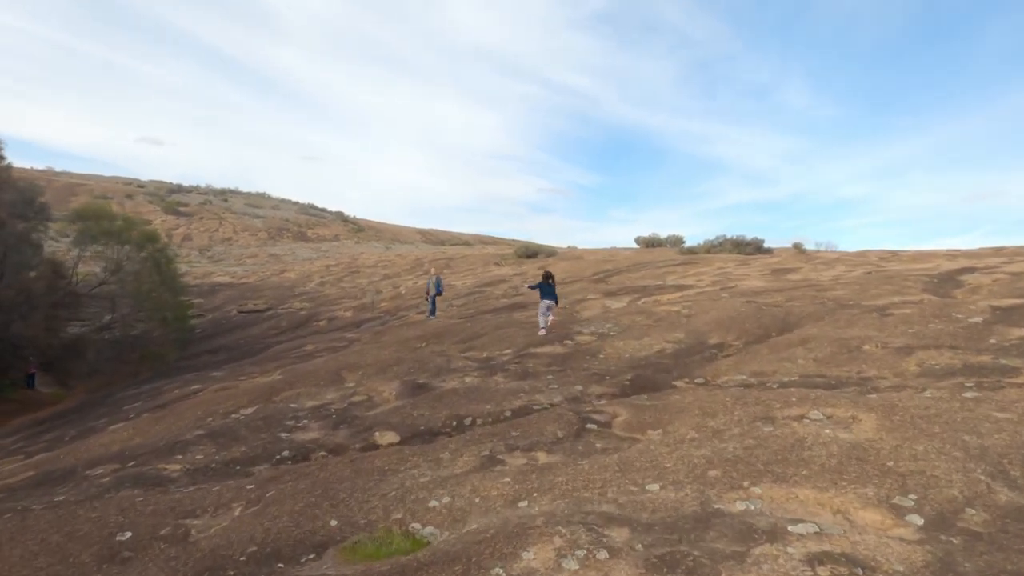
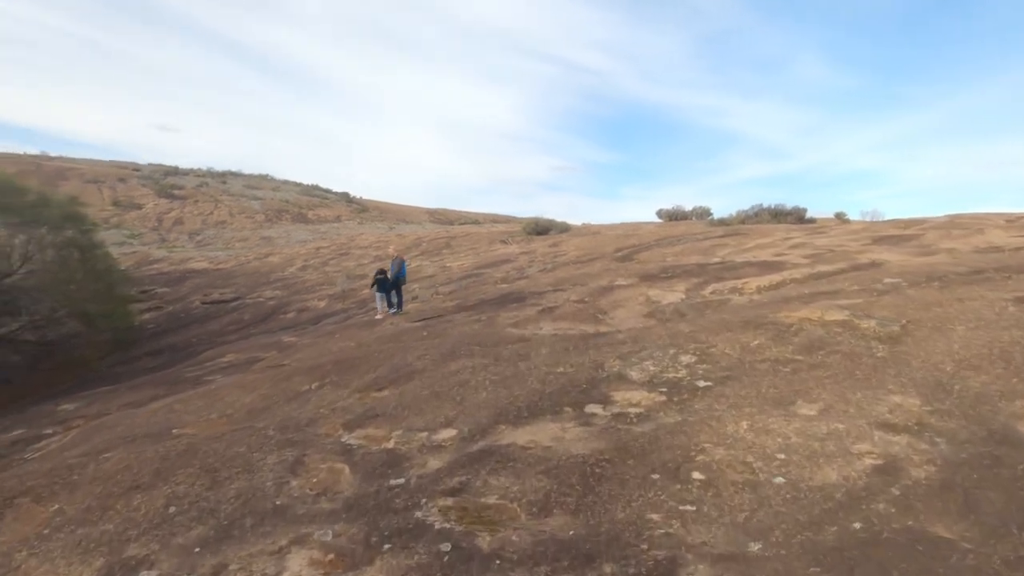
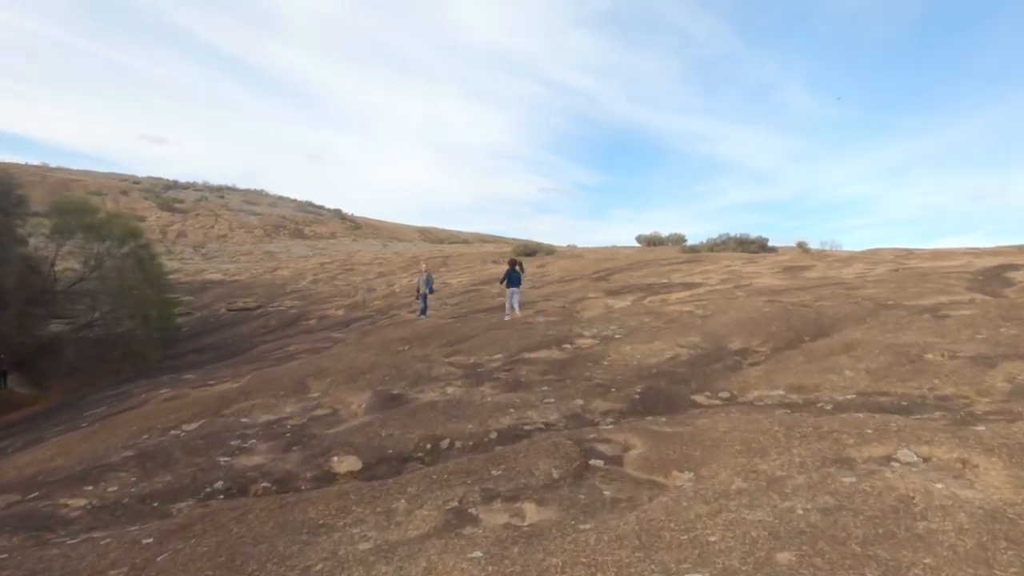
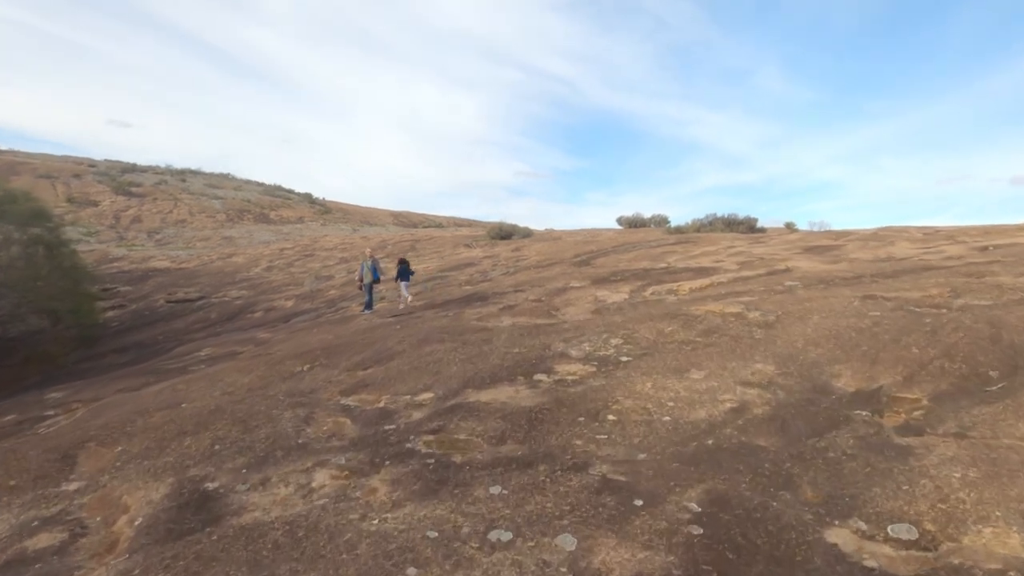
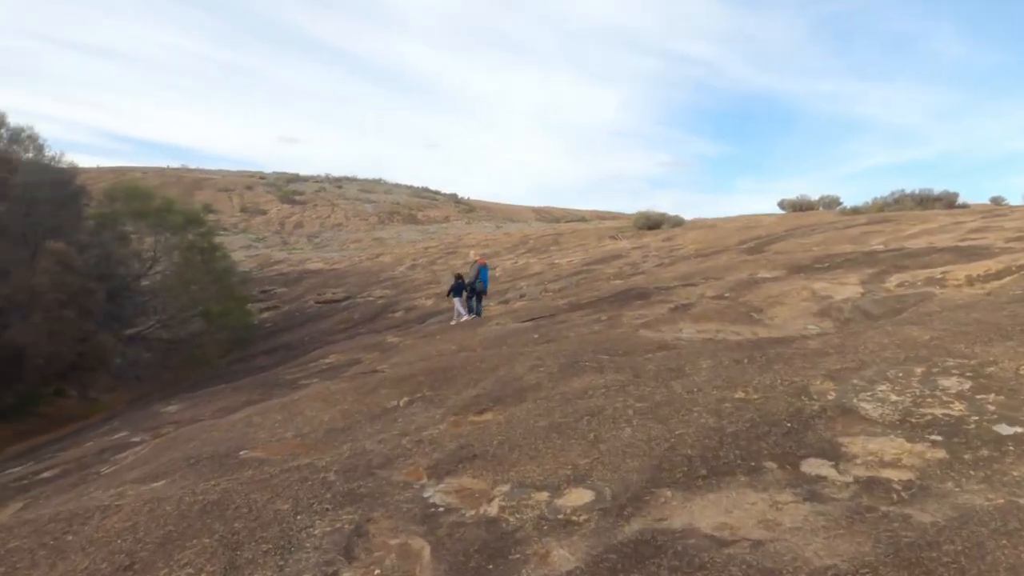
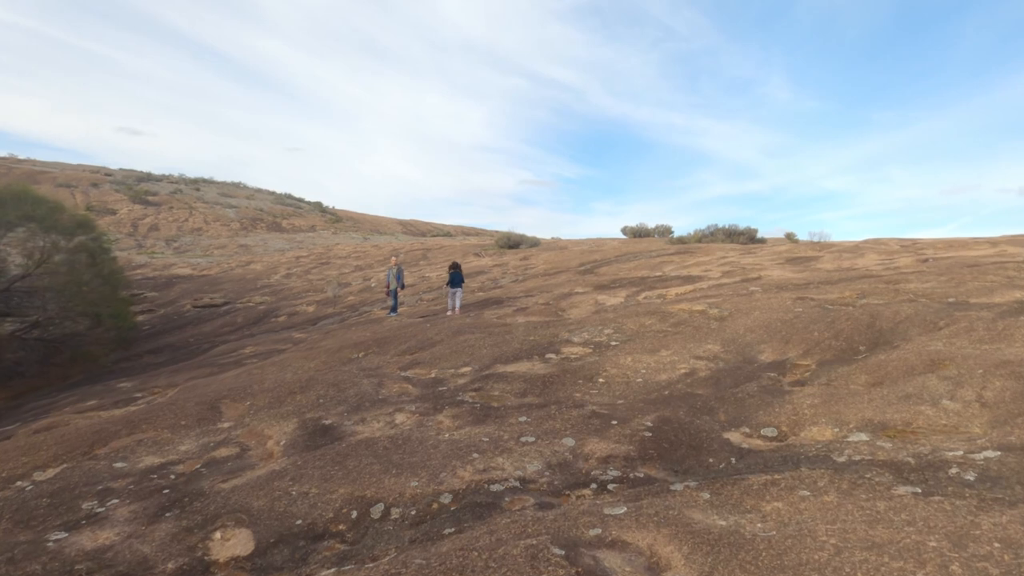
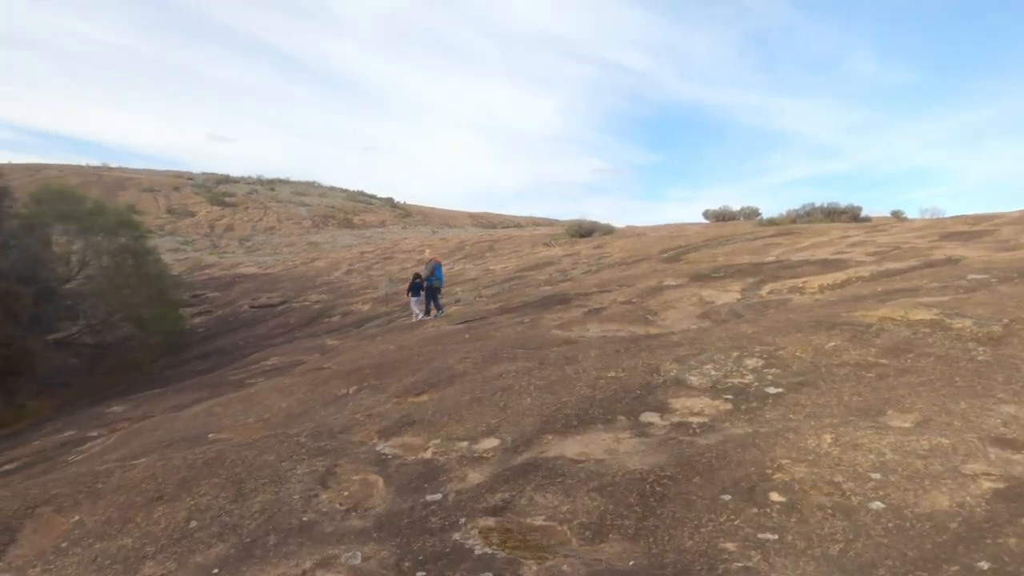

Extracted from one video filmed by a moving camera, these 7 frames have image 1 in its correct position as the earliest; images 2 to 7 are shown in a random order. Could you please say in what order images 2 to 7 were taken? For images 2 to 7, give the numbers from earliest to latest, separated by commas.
3, 6, 4, 2, 7, 5
